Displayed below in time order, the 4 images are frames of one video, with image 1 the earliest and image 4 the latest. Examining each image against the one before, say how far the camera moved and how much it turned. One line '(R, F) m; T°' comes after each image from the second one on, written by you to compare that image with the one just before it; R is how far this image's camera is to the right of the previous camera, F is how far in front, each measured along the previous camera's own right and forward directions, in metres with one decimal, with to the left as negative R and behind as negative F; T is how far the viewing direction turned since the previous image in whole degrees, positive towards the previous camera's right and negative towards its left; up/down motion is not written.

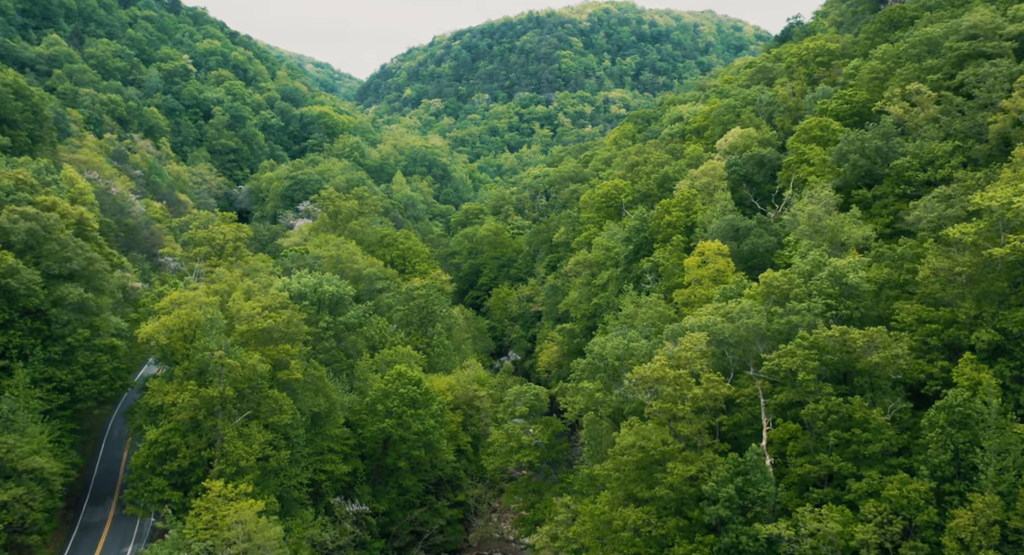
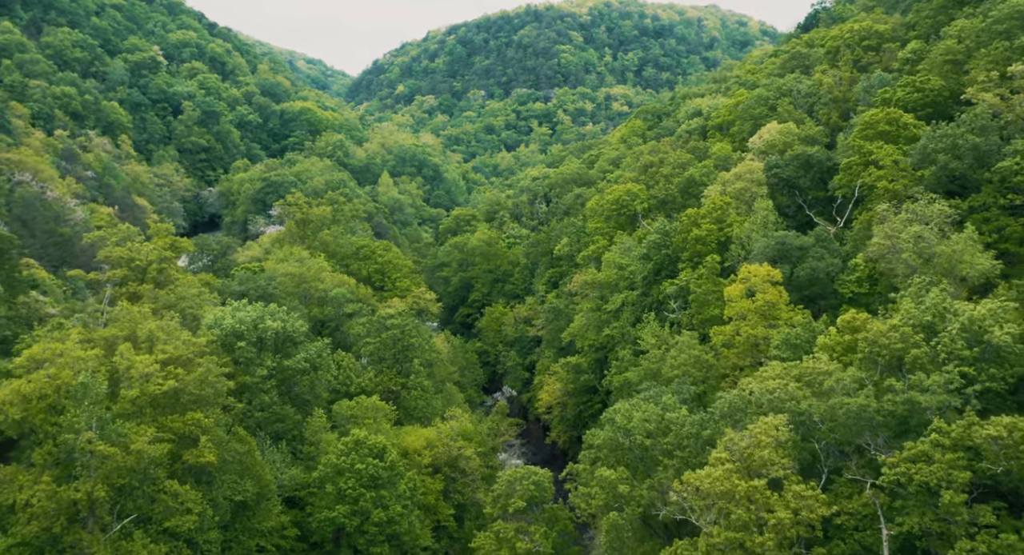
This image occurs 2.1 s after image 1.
(+0.2, +10.4) m; 0°
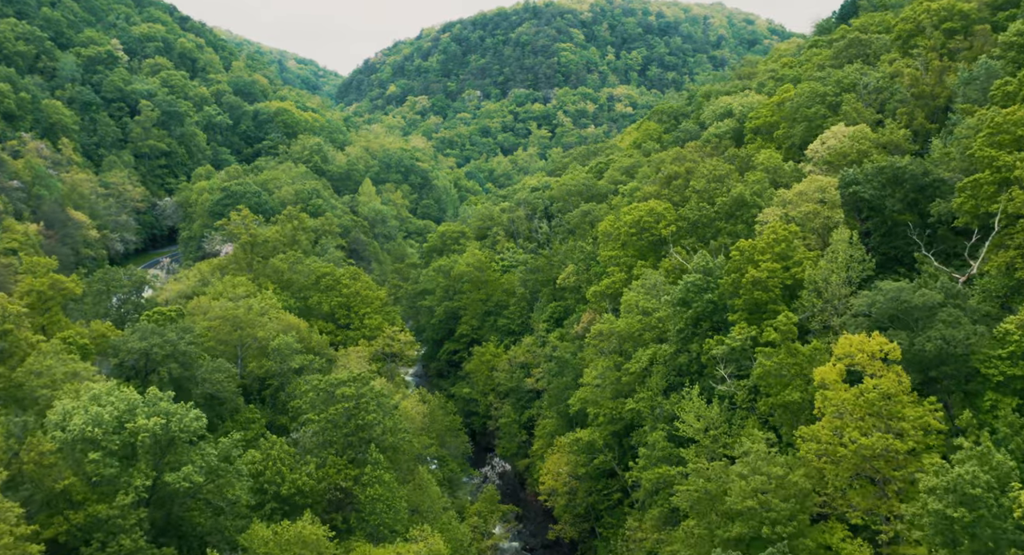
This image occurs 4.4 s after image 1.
(+0.3, +12.3) m; 0°
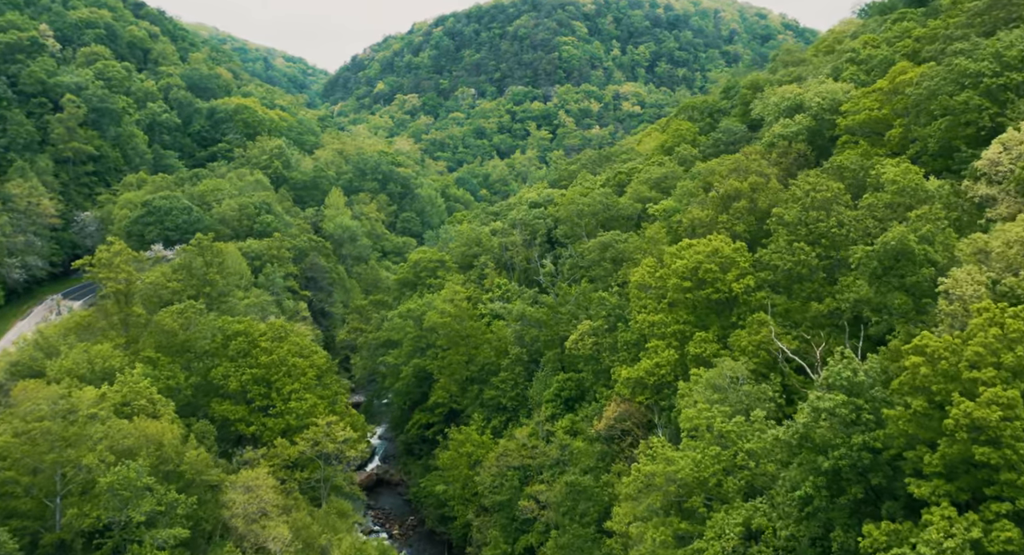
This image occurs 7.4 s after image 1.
(+0.4, +17.0) m; 0°
